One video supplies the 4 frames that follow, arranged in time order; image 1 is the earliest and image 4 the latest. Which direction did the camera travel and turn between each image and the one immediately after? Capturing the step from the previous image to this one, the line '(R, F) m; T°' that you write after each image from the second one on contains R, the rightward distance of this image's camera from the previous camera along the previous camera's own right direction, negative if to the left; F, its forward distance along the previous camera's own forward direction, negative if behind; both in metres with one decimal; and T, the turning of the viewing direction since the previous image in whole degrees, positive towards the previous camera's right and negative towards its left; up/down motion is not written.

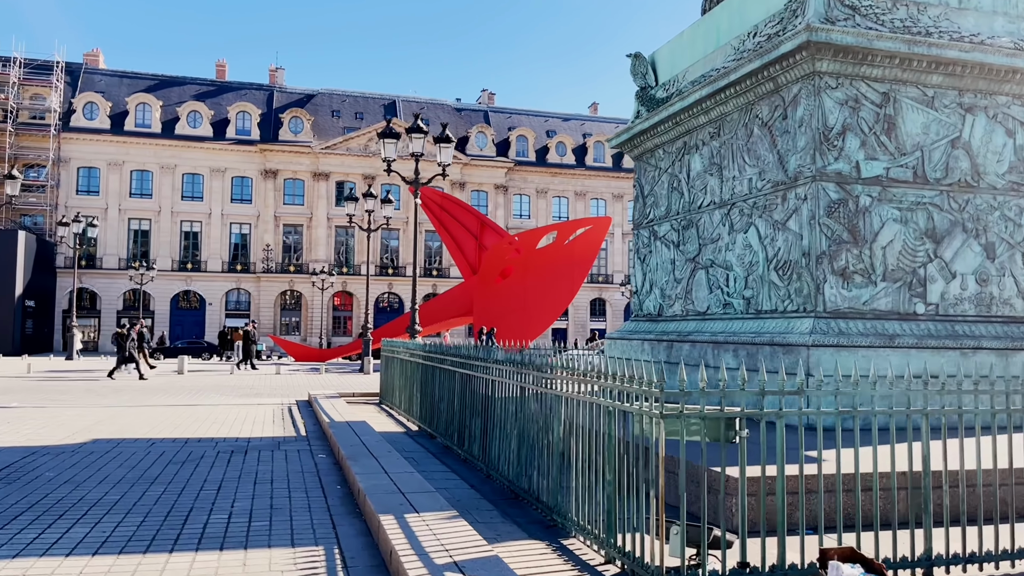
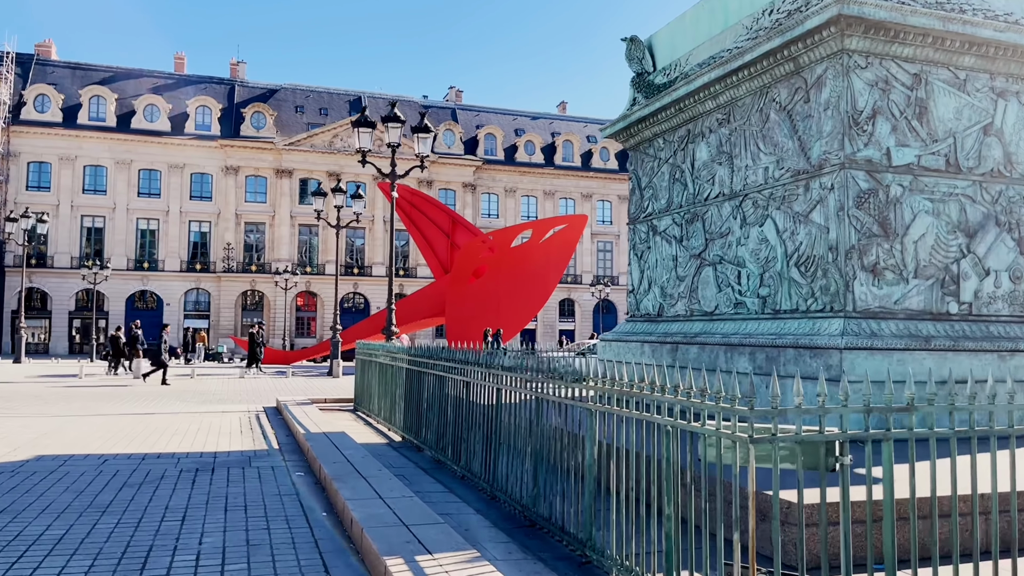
(-0.3, +0.7) m; +3°
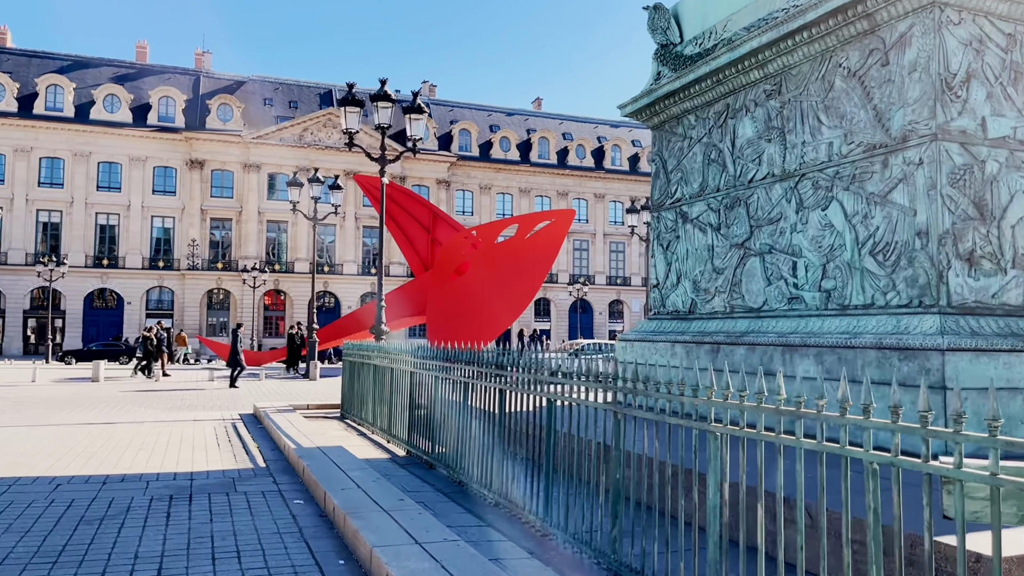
(-0.5, +1.0) m; +2°
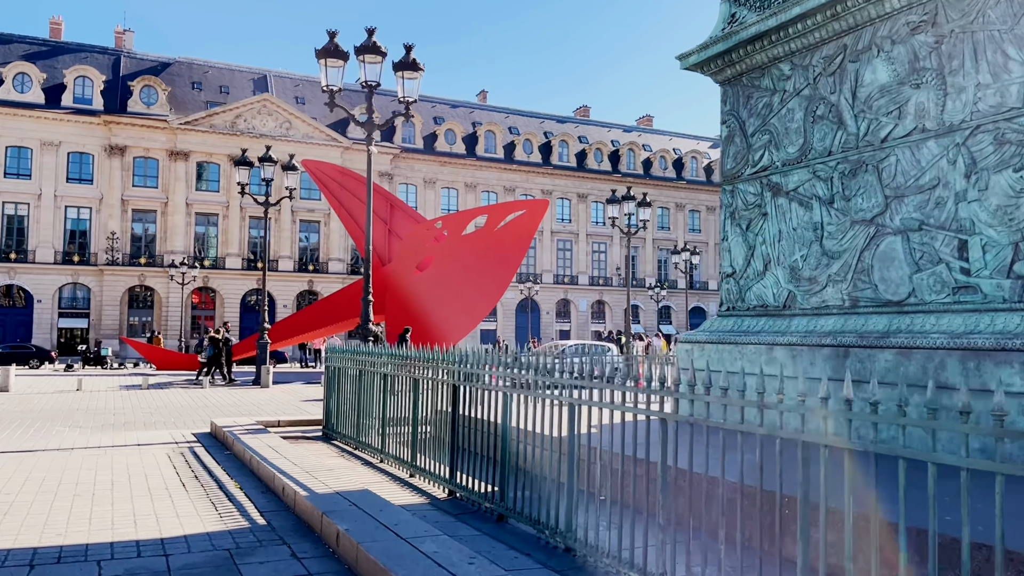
(-1.0, +1.9) m; +5°
